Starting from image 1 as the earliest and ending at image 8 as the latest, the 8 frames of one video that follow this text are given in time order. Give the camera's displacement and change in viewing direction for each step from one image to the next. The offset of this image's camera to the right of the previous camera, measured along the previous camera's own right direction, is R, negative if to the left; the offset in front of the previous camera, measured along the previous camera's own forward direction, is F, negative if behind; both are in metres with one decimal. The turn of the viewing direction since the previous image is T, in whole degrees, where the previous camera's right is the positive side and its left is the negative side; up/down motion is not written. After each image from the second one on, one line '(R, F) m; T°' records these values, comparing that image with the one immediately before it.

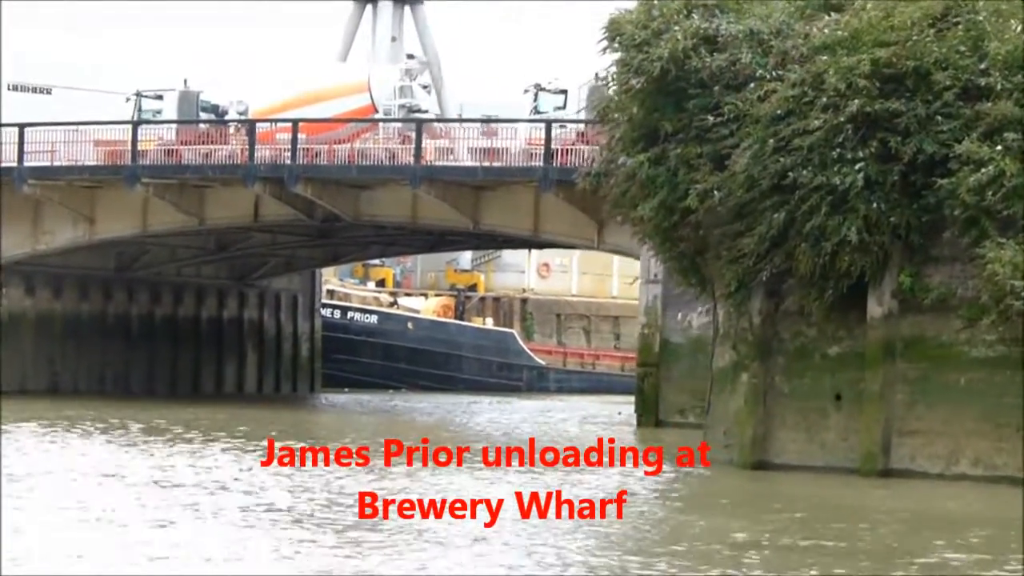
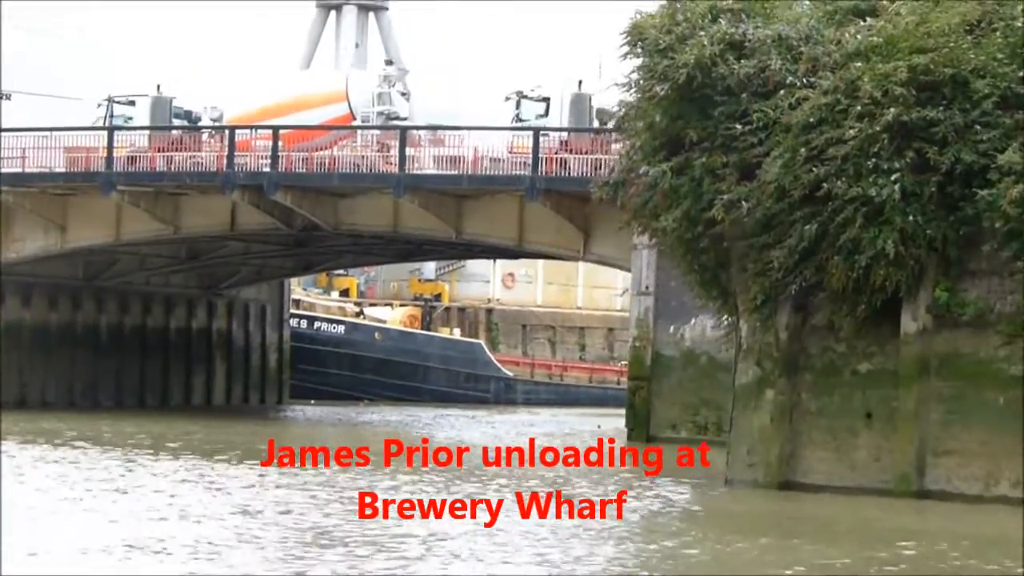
(-0.5, +0.6) m; +1°
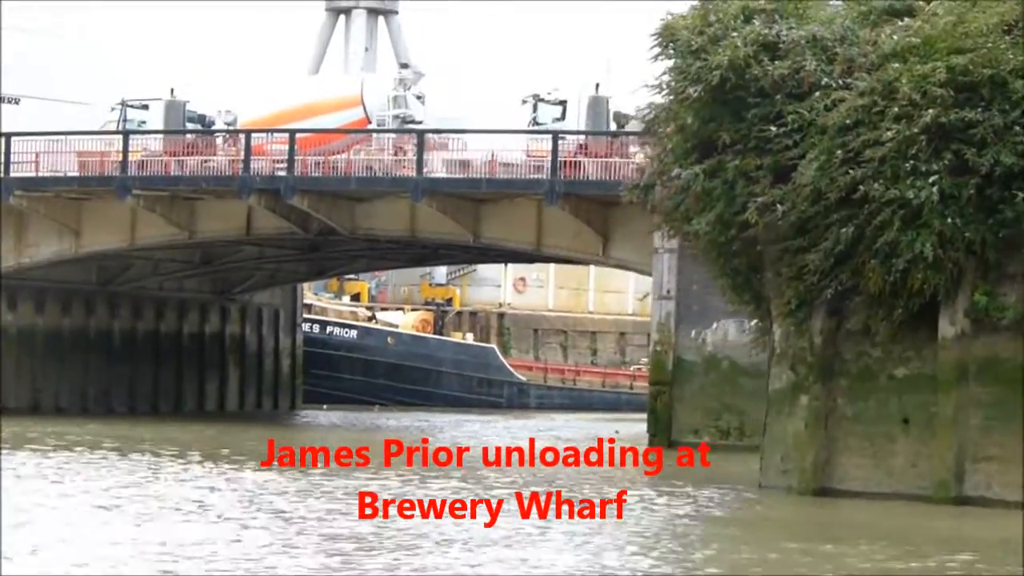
(-0.2, +0.2) m; 0°
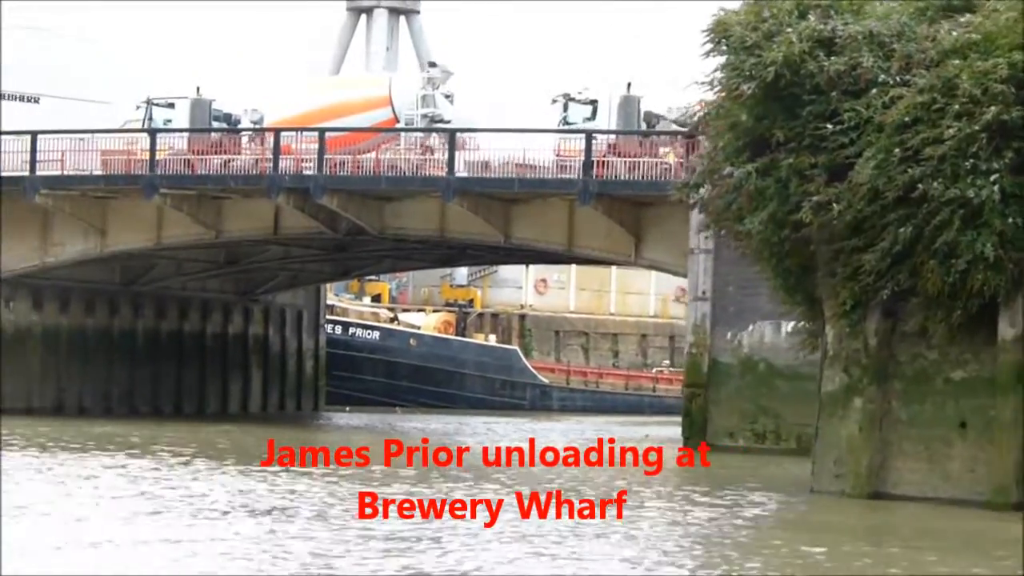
(-0.3, +0.3) m; 0°
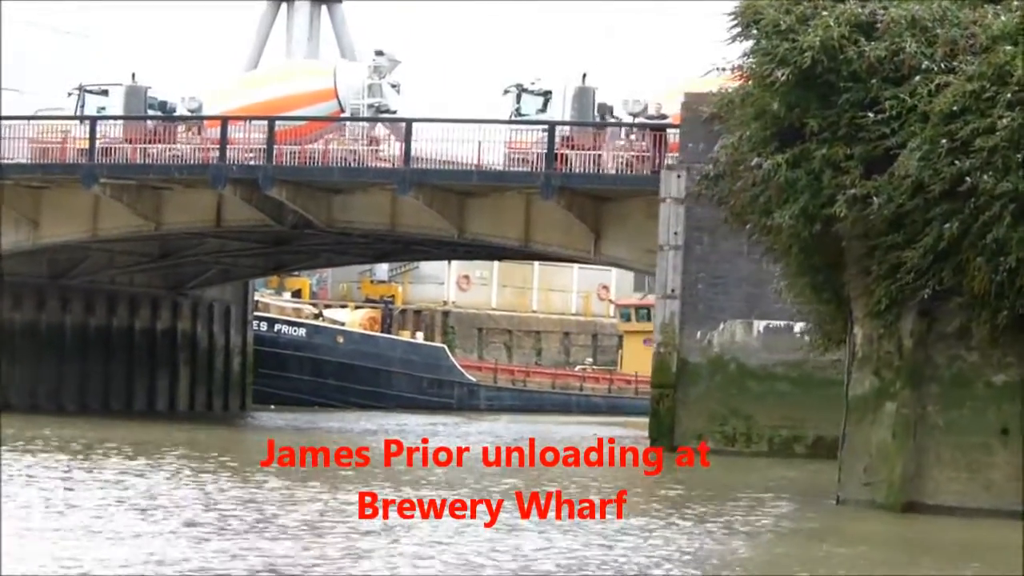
(-0.8, +0.9) m; +3°
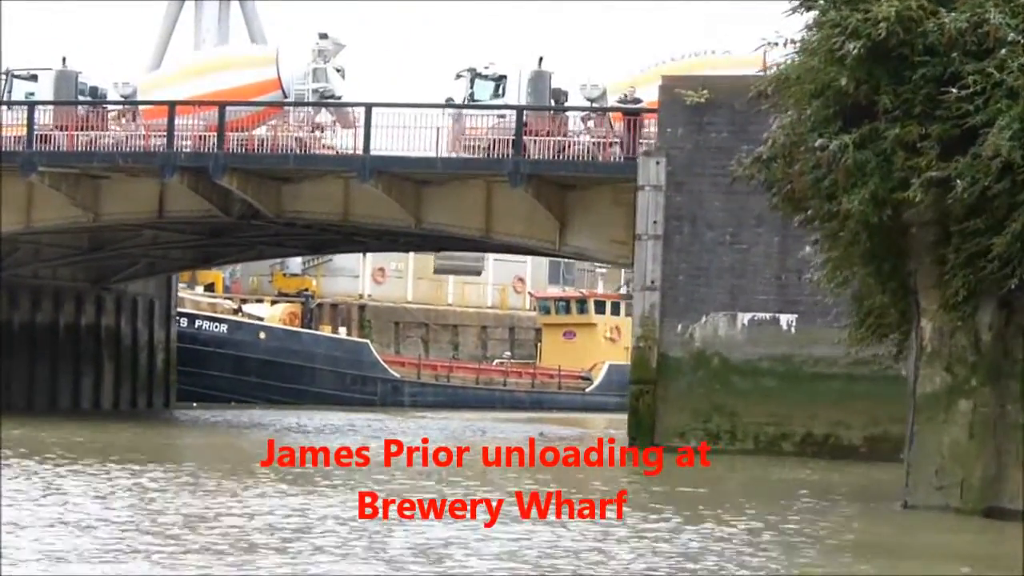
(-1.0, +1.2) m; +3°
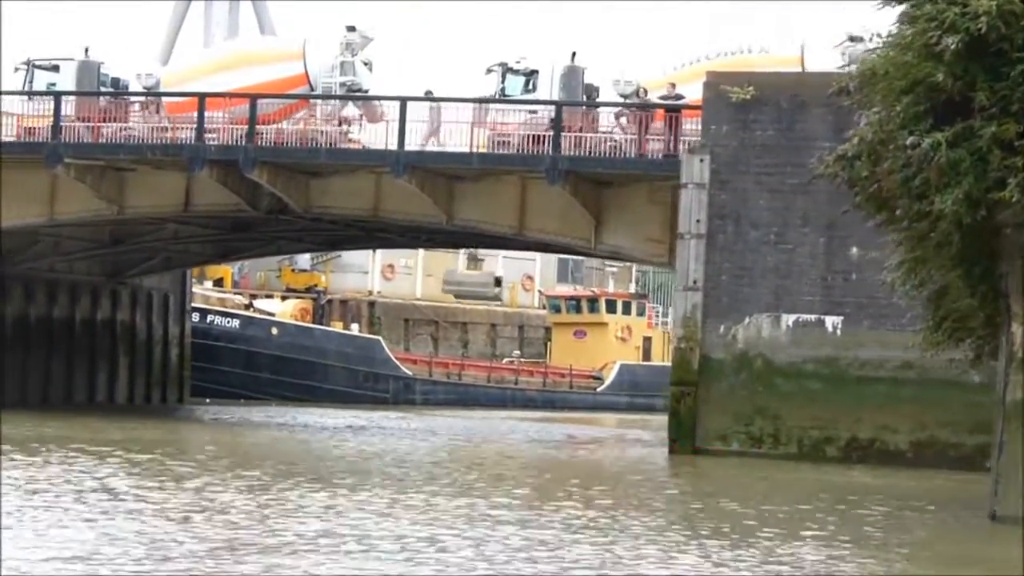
(-0.5, +0.5) m; 0°
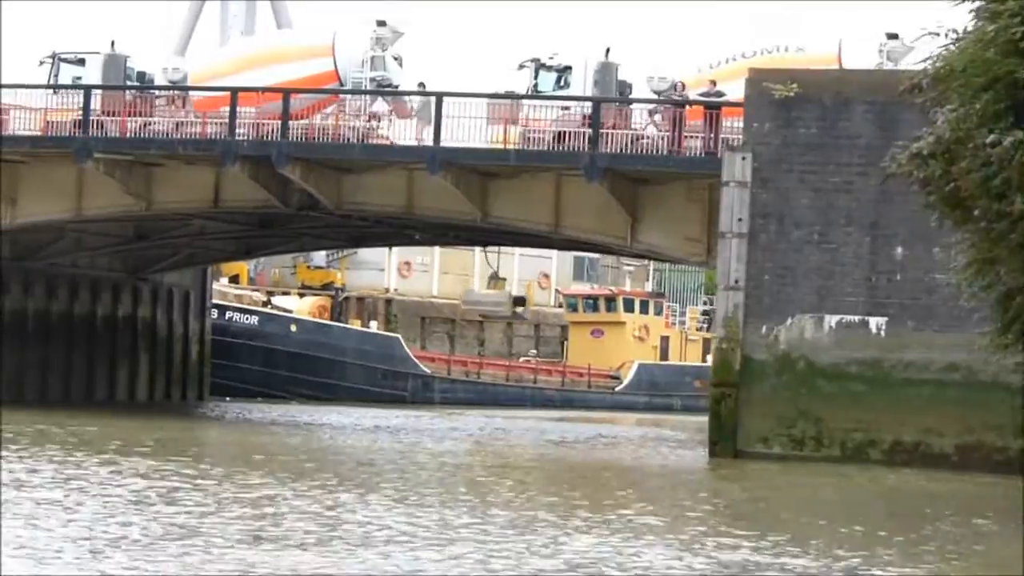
(-0.4, +0.3) m; 0°
